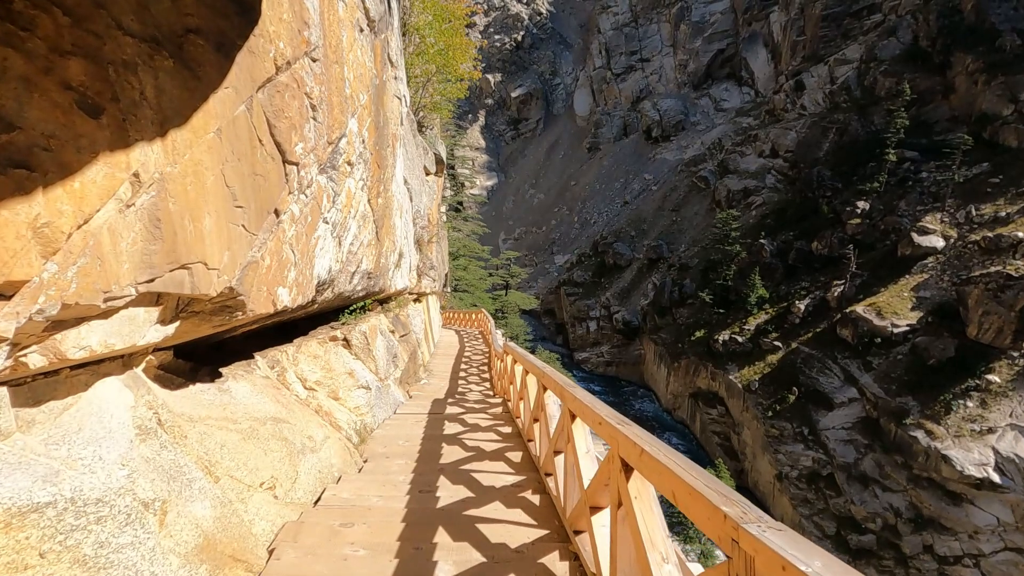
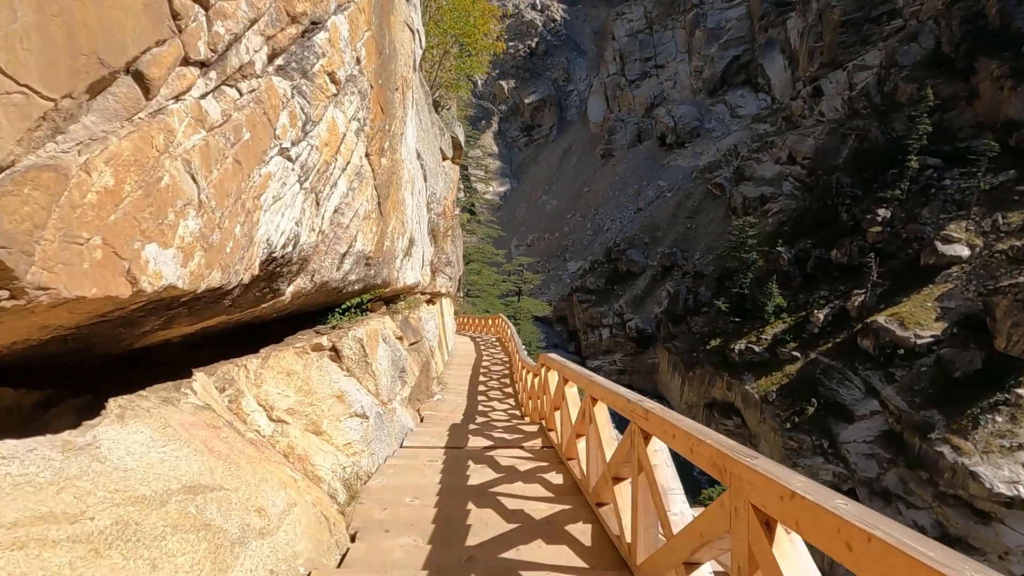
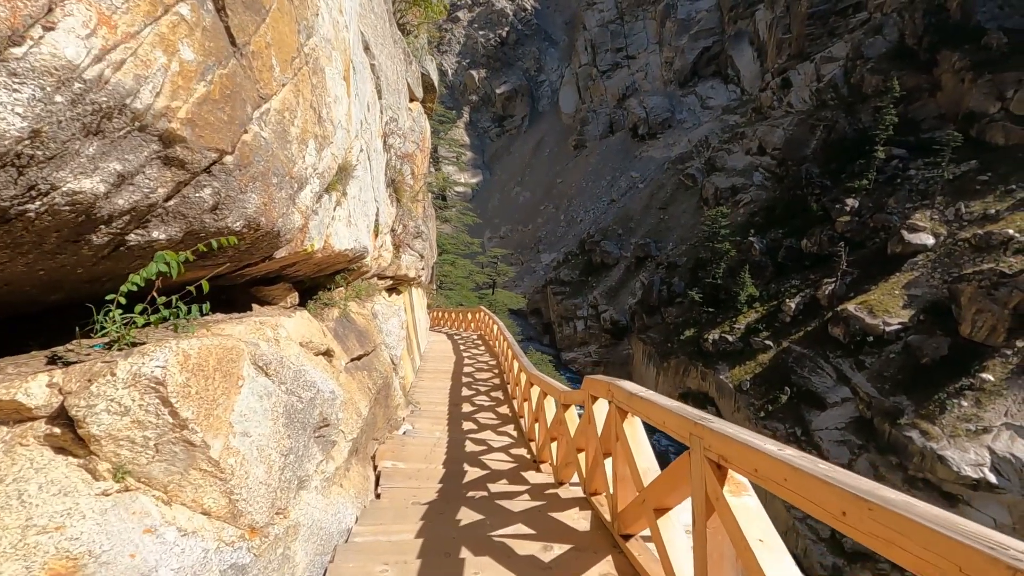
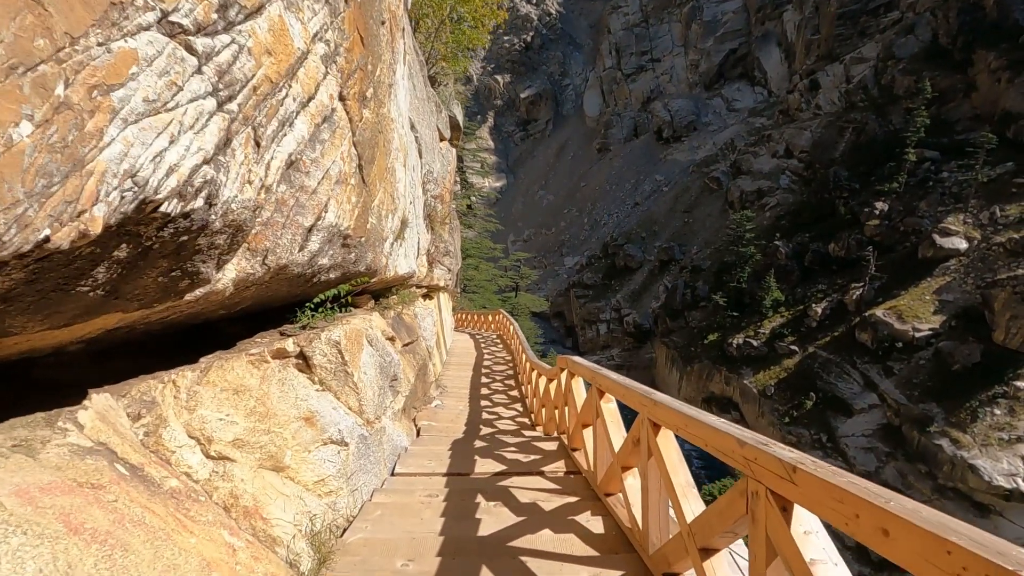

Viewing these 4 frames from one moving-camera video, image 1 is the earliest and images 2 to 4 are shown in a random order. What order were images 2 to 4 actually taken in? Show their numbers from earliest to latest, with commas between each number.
2, 4, 3
